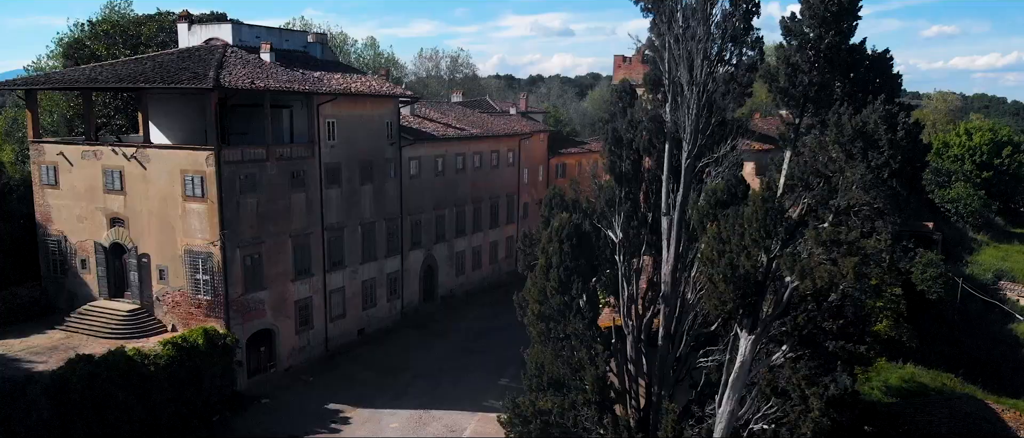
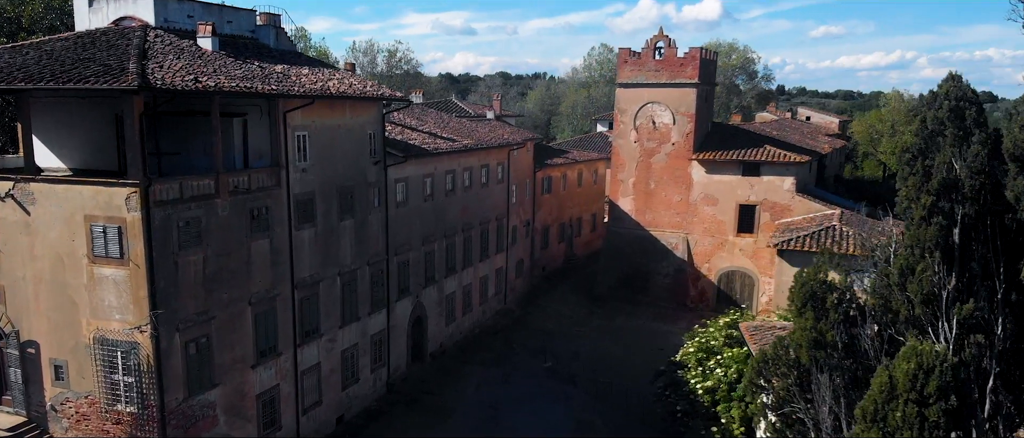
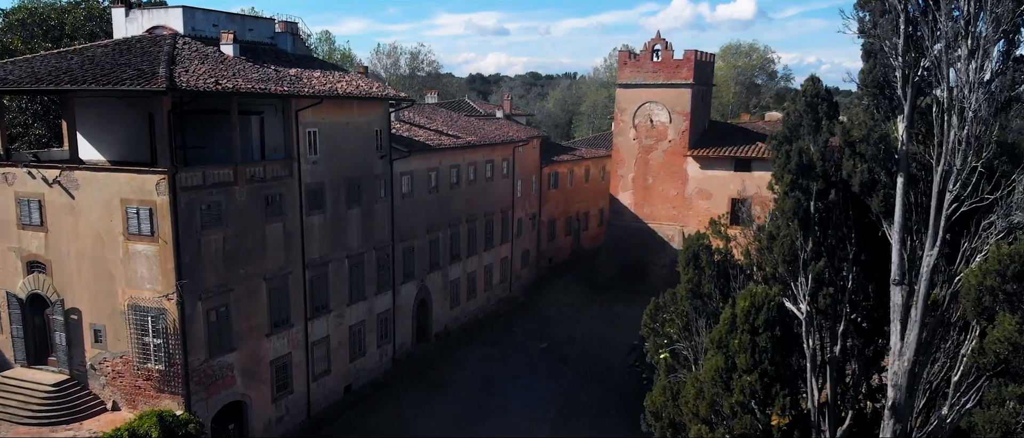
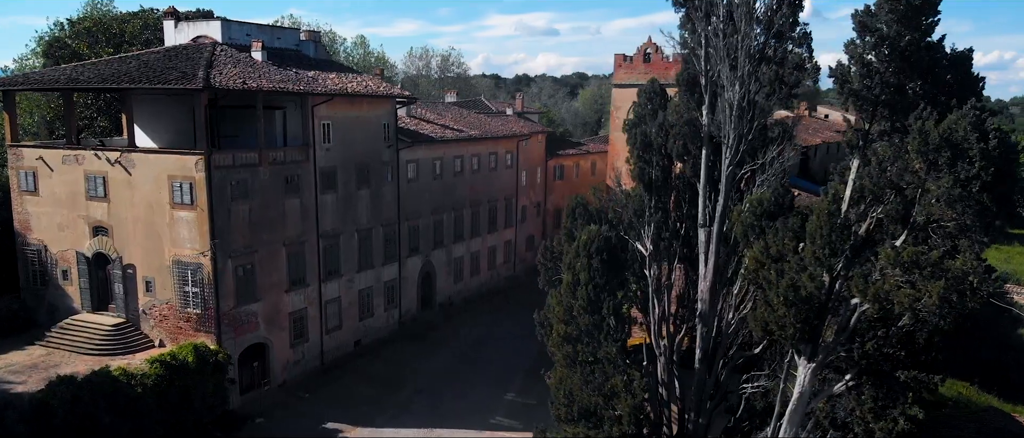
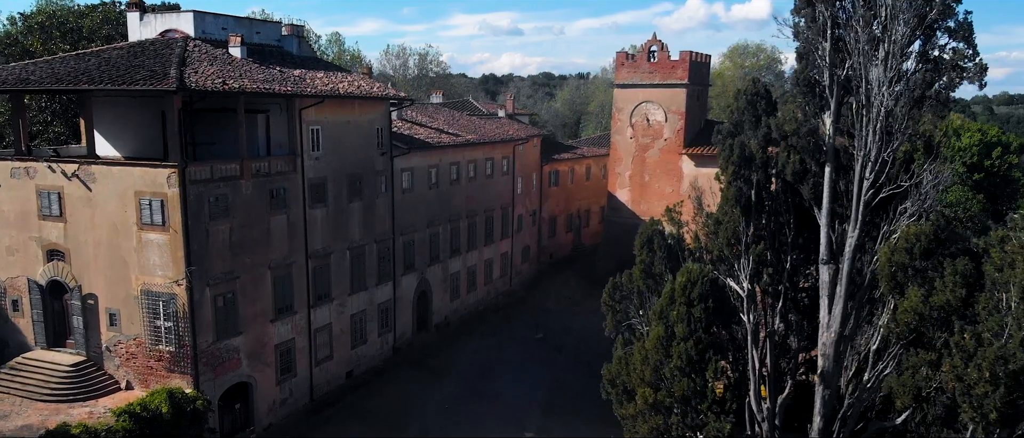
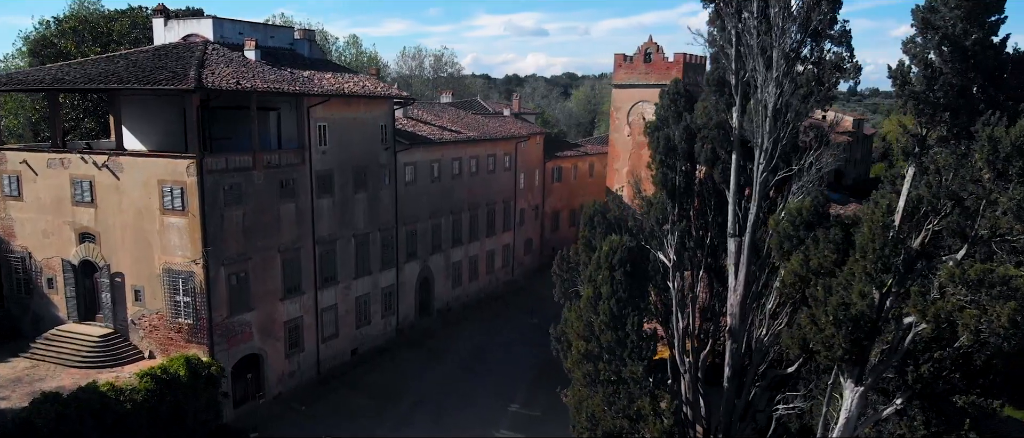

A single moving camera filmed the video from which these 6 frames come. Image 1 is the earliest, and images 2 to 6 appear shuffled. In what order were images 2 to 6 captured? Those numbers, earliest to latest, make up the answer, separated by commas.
4, 6, 5, 3, 2
